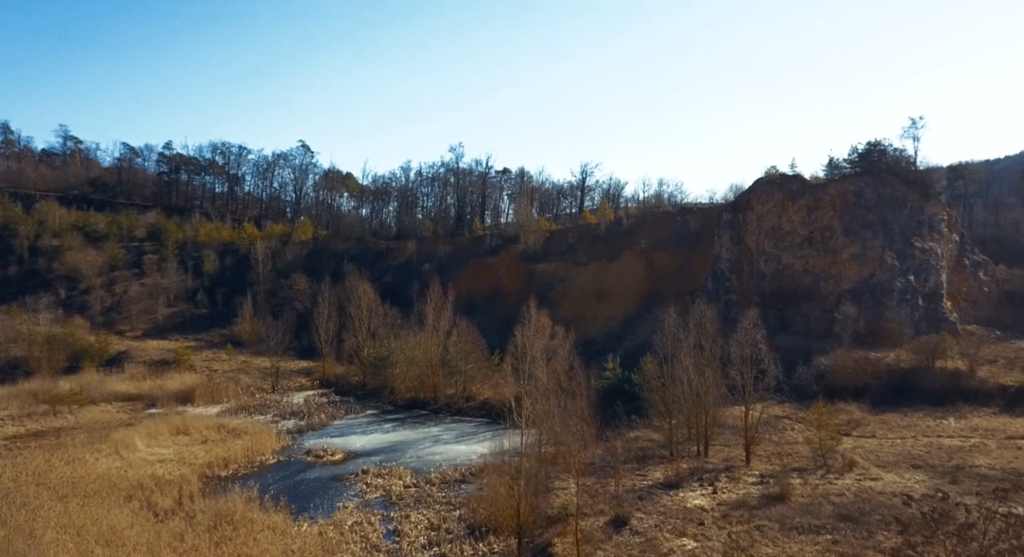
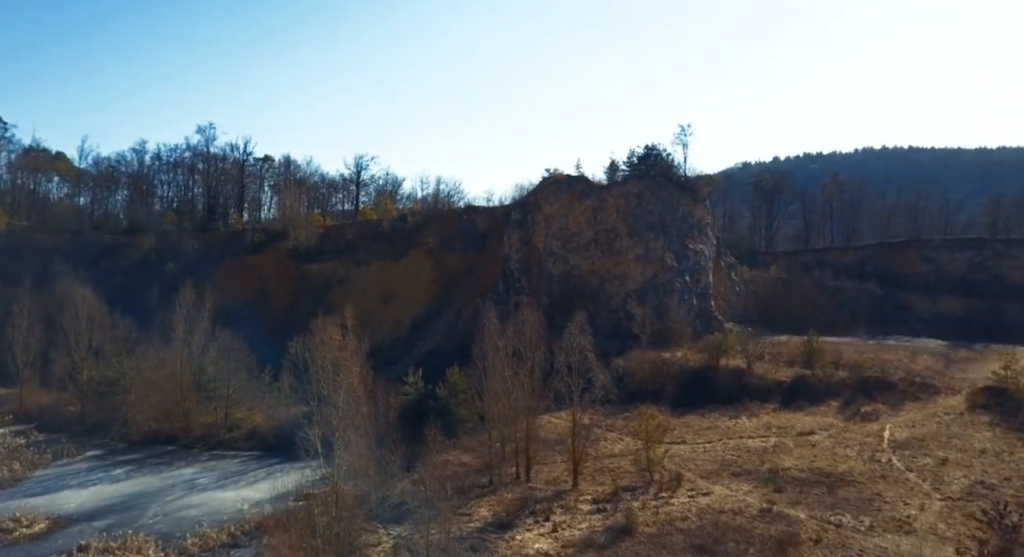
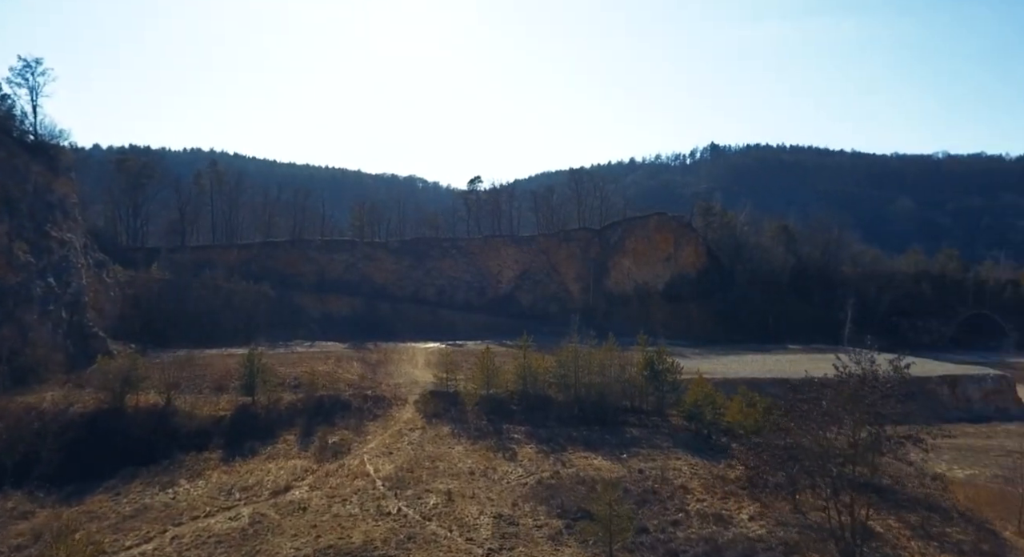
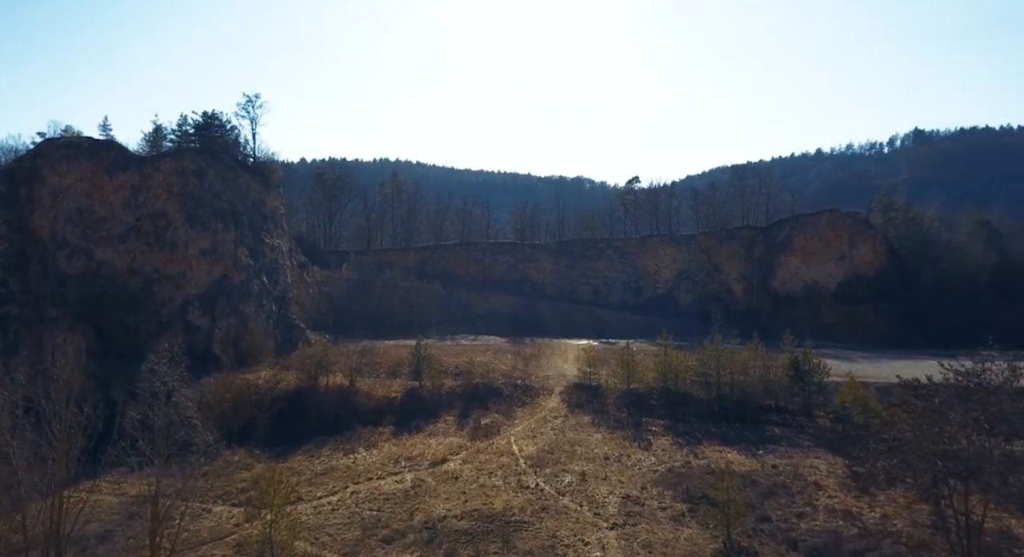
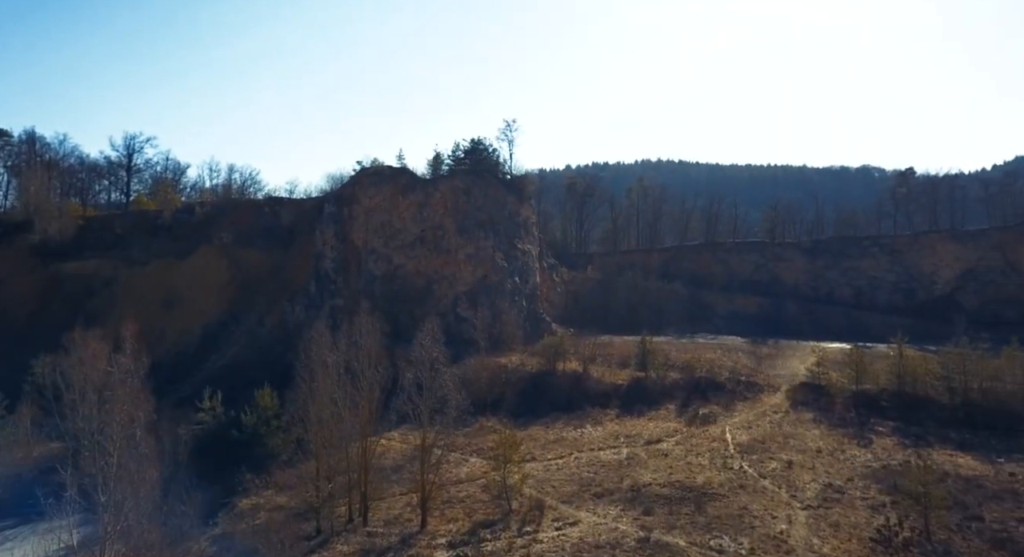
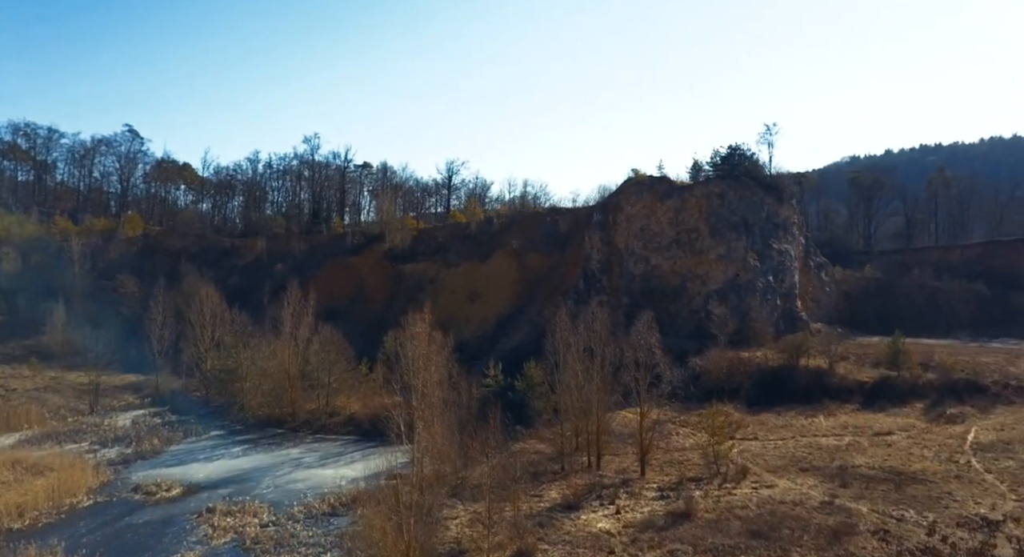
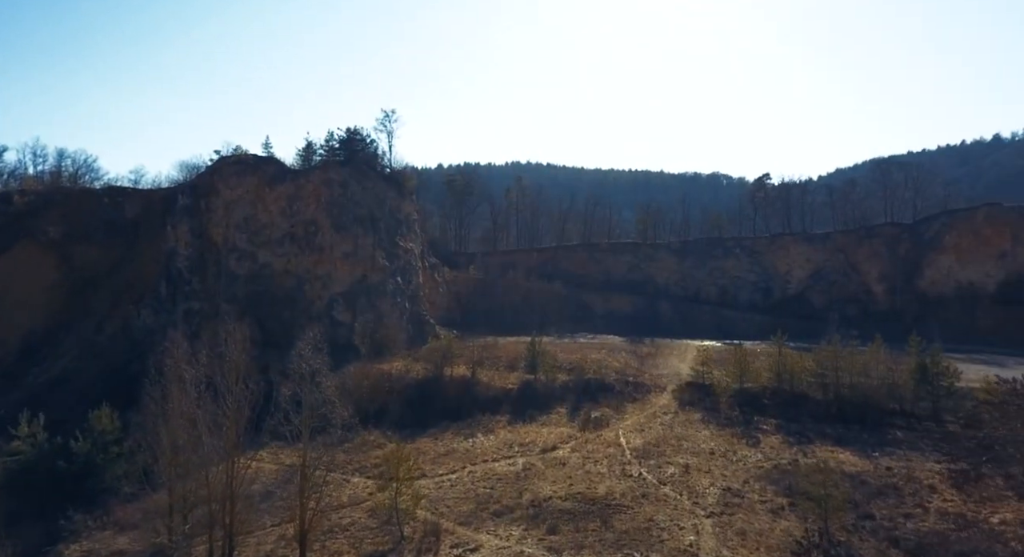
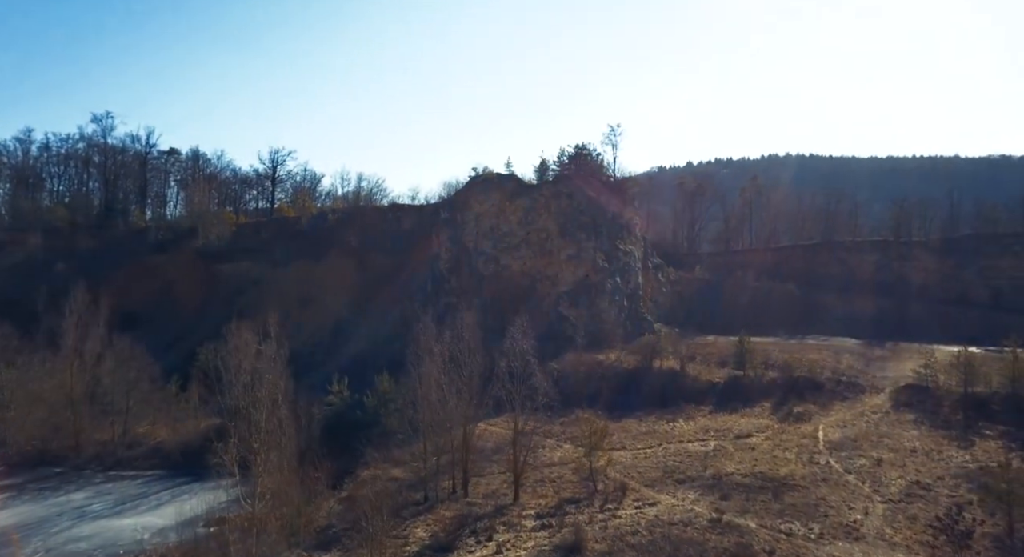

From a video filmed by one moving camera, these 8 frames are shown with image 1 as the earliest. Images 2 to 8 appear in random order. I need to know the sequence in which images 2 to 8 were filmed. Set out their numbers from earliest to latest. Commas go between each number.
6, 2, 8, 5, 7, 4, 3
